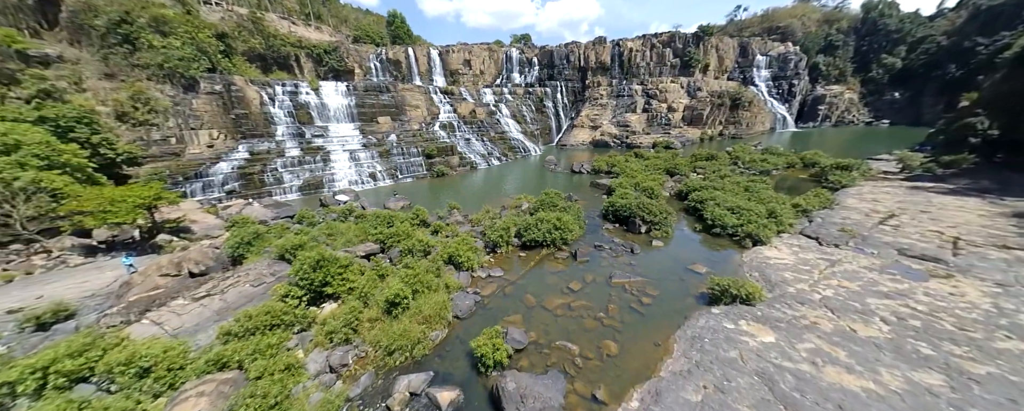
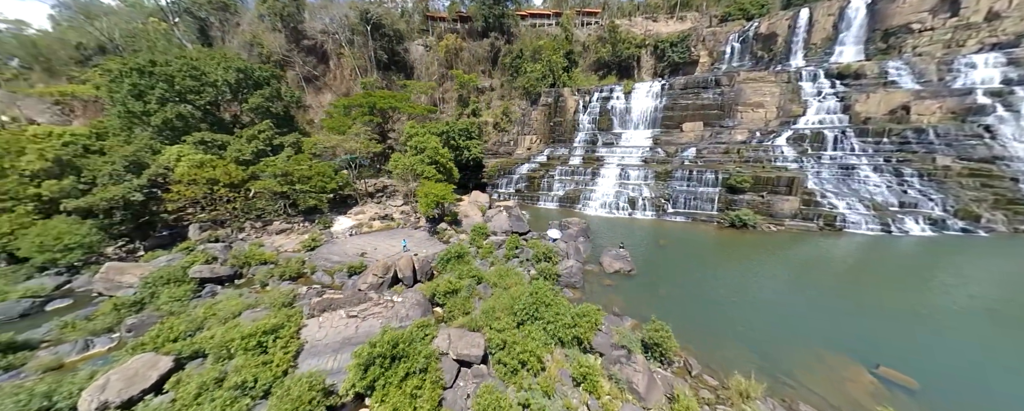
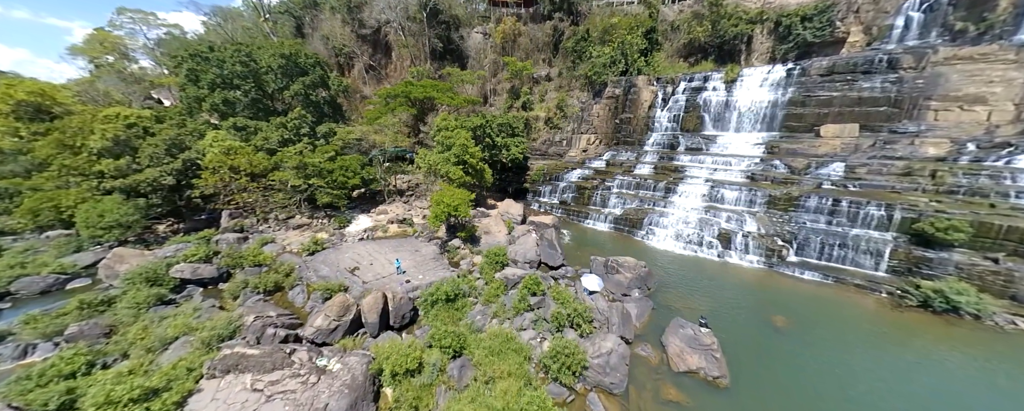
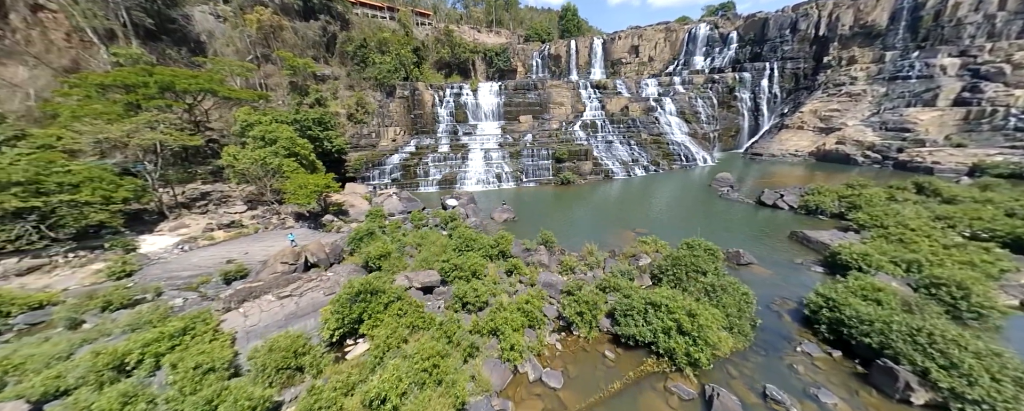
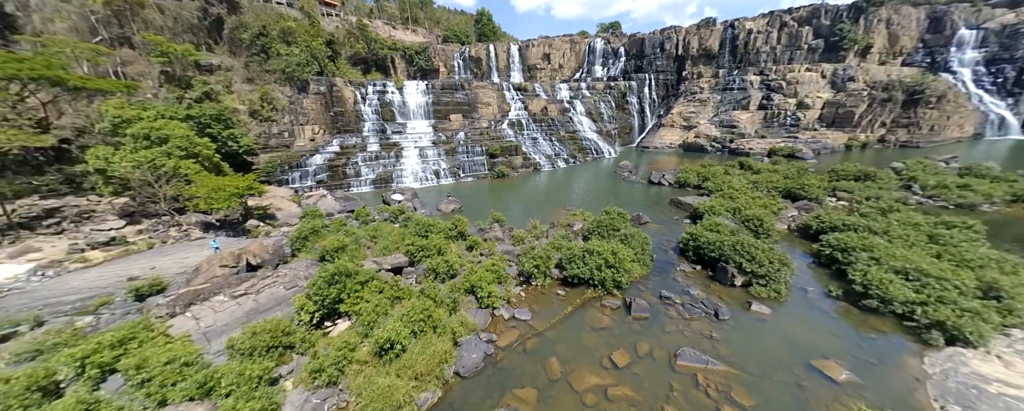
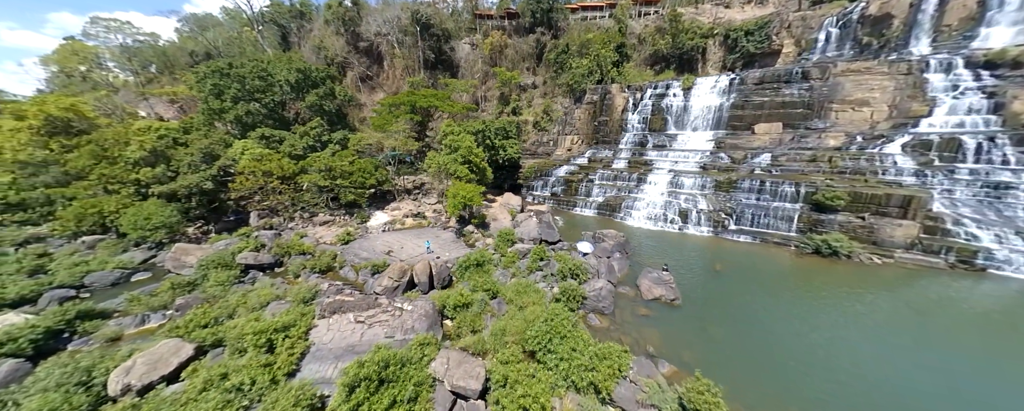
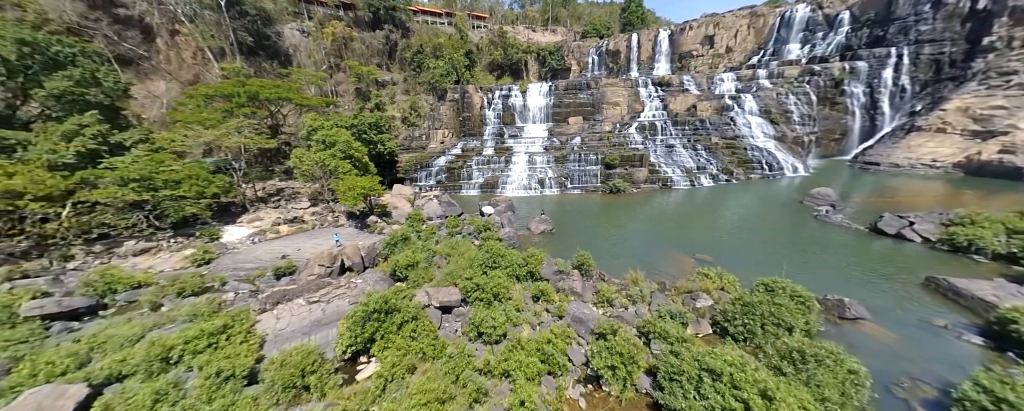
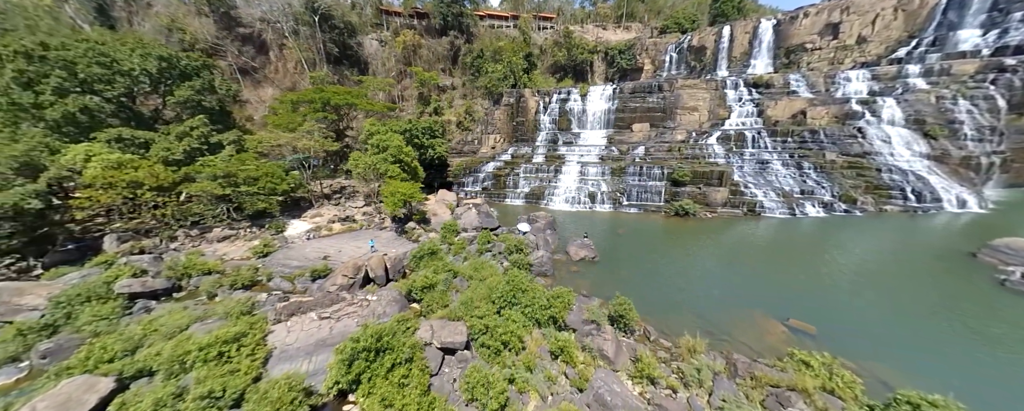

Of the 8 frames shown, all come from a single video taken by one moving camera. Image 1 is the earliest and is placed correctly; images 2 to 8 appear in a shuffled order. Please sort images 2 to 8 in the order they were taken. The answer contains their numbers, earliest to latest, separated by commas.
5, 4, 7, 8, 2, 6, 3
